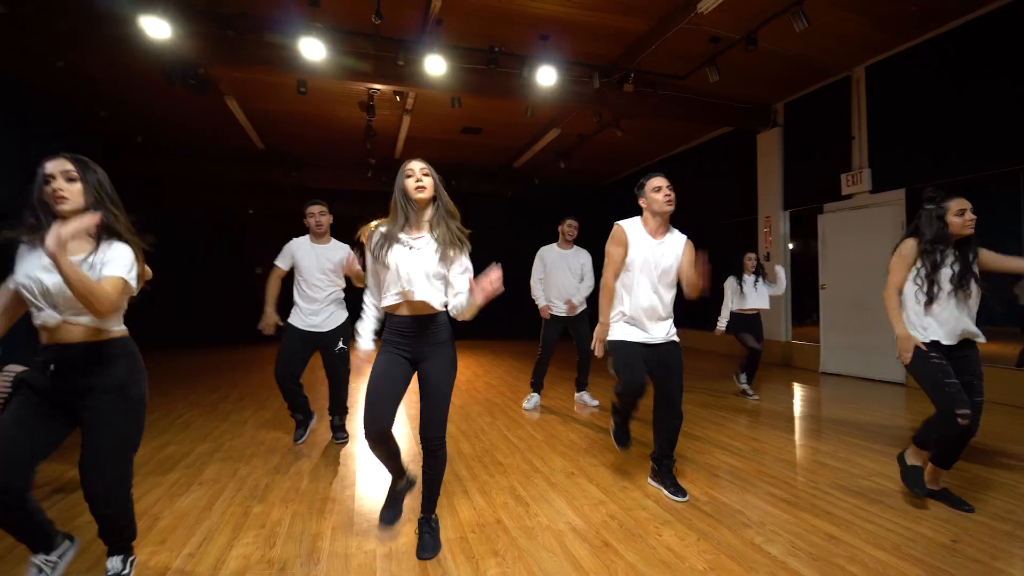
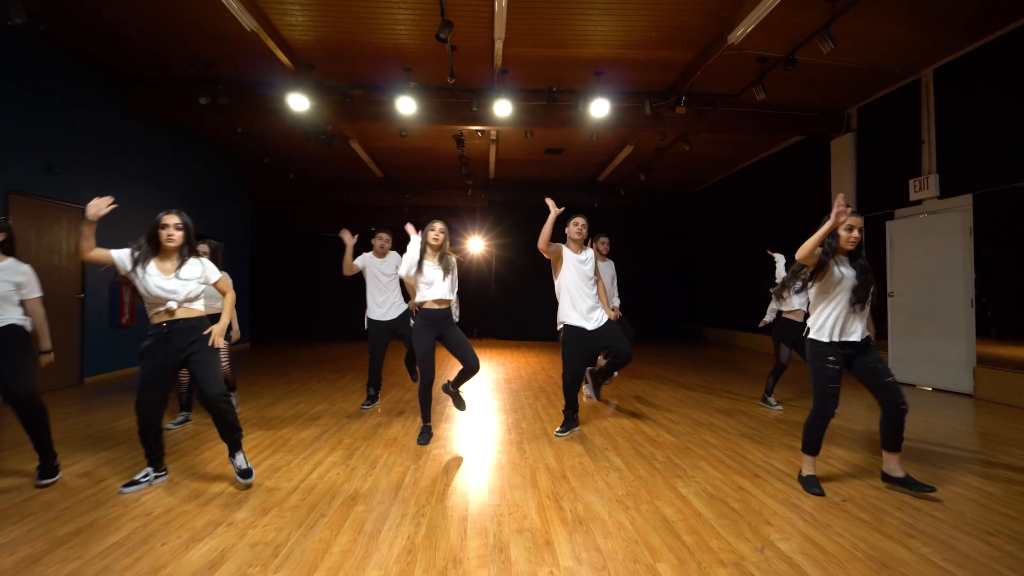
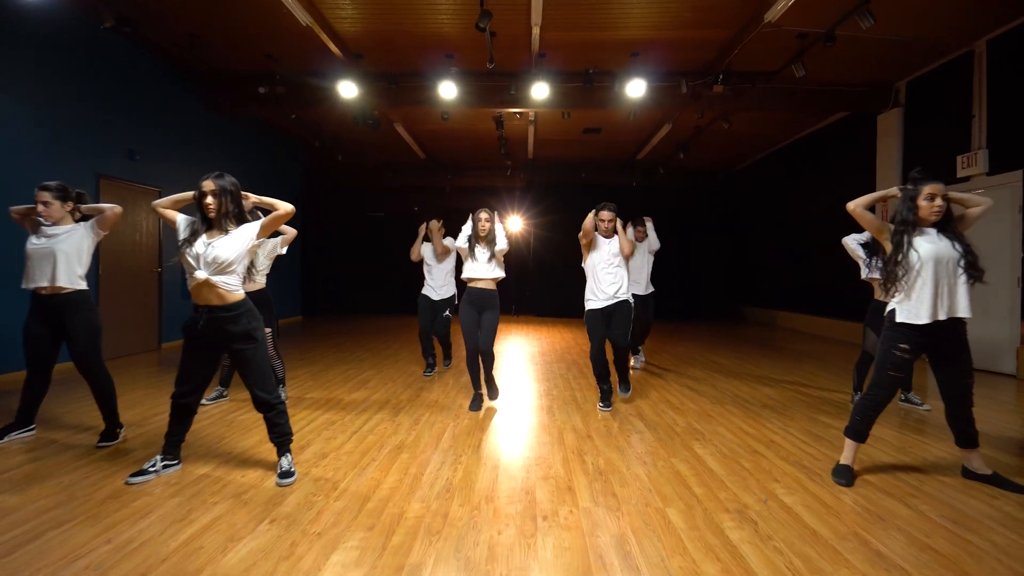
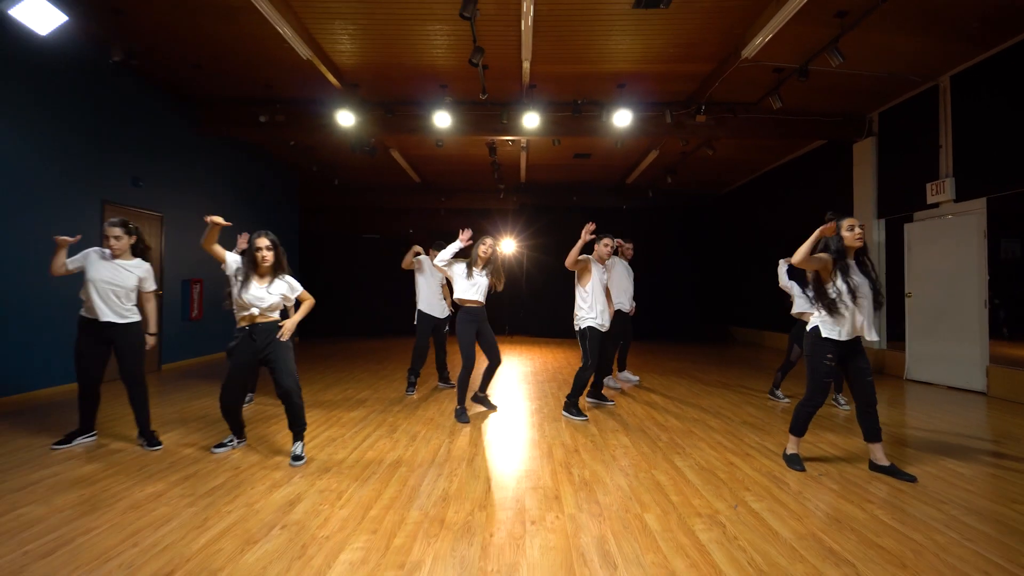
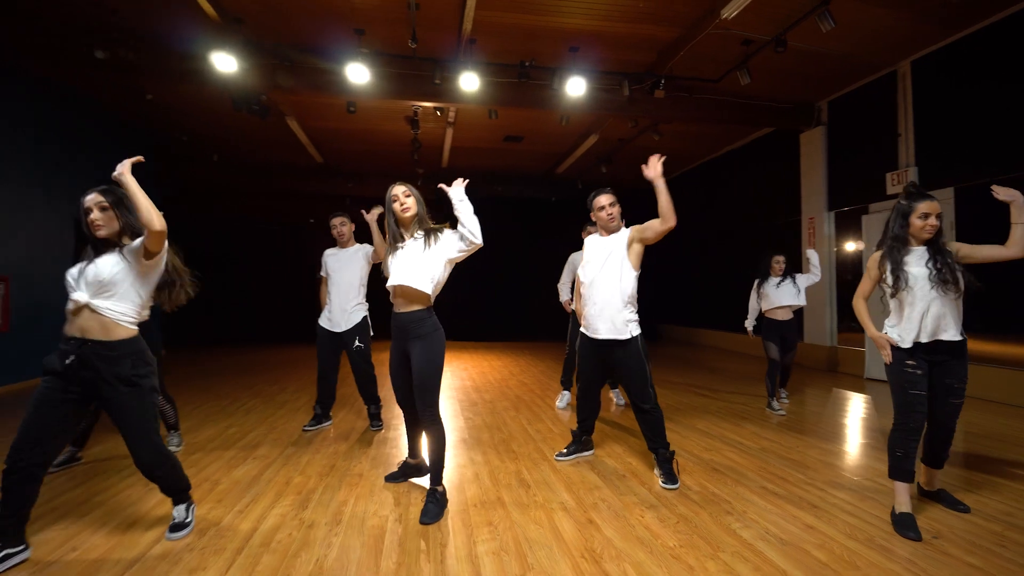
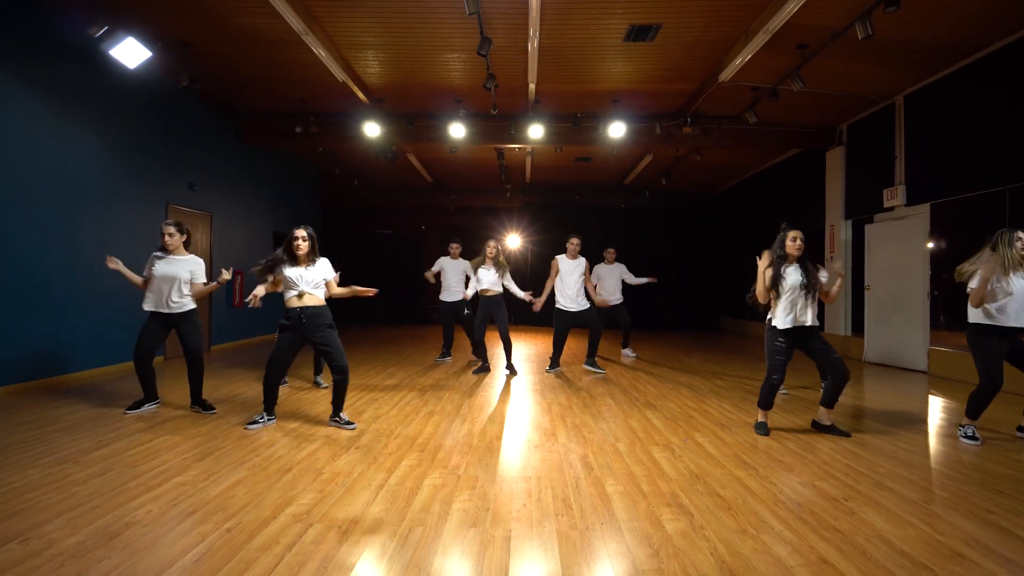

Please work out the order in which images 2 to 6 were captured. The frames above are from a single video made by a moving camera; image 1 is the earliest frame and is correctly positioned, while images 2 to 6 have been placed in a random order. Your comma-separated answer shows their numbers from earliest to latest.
5, 2, 4, 6, 3
